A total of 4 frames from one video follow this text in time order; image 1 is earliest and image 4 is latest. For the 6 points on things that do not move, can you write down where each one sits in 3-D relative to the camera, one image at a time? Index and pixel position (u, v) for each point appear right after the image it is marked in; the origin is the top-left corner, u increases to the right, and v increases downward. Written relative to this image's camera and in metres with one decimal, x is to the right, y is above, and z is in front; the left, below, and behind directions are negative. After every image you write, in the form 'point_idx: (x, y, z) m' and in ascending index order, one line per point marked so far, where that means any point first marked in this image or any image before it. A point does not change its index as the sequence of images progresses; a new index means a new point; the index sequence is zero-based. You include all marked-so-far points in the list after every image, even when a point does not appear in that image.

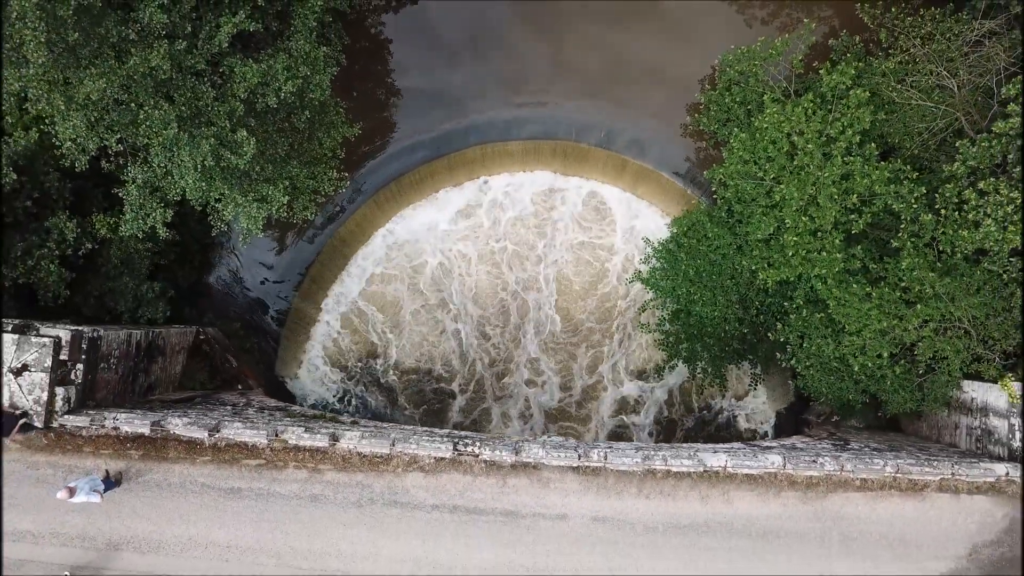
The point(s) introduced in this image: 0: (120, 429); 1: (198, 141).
0: (-8.6, -3.1, +11.7) m
1: (-7.1, +3.3, +12.1) m
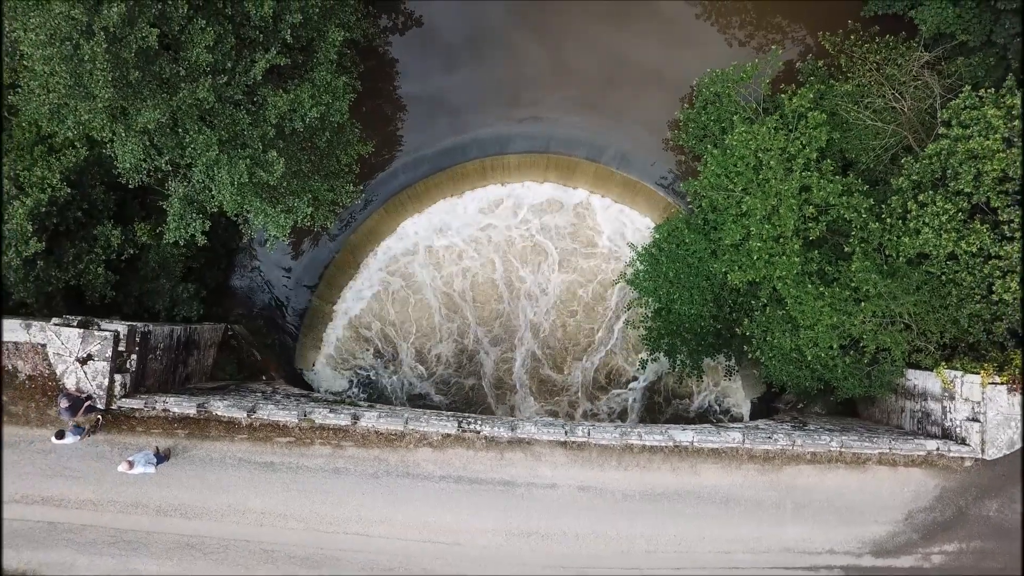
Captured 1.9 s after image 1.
0: (-8.7, -3.1, +13.5) m
1: (-7.2, +3.3, +13.9) m
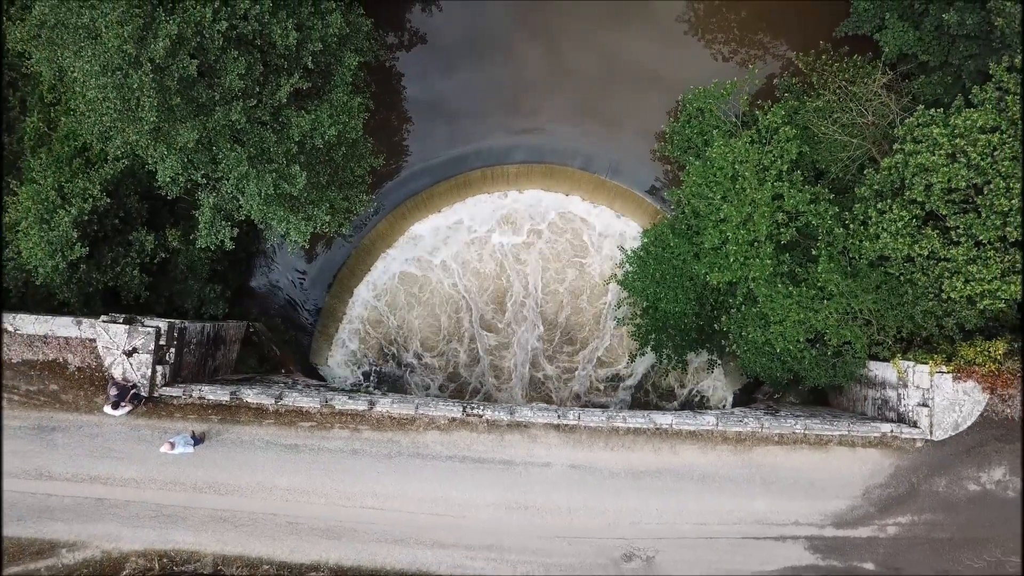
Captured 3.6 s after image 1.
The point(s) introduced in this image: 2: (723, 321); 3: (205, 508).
0: (-8.7, -3.1, +15.1) m
1: (-7.2, +3.3, +15.5) m
2: (+7.1, -1.1, +18.1) m
3: (-8.6, -6.2, +15.0) m
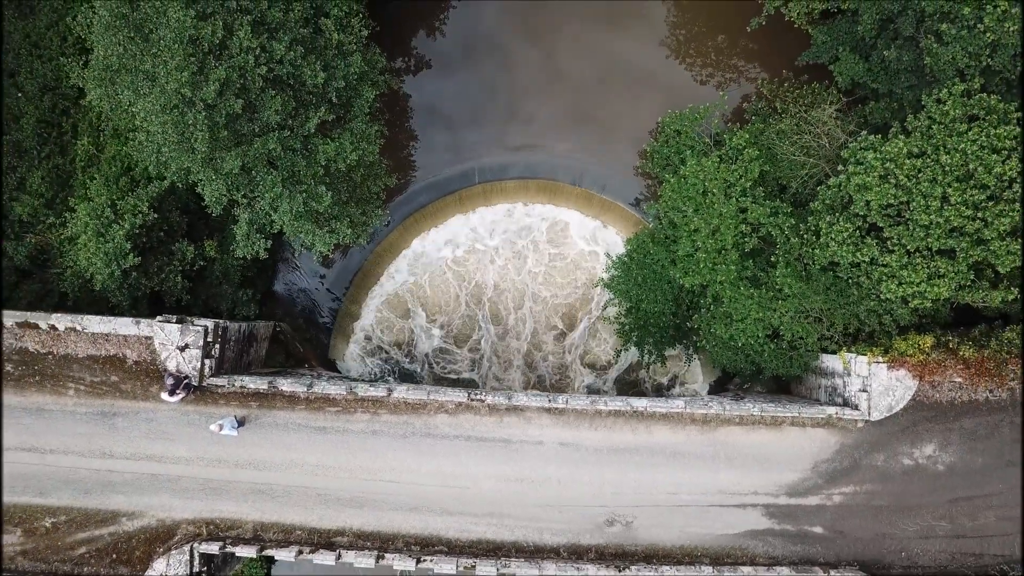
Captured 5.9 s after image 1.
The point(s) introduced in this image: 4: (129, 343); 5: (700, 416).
0: (-8.8, -3.3, +17.5) m
1: (-7.3, +3.1, +17.9) m
2: (+7.1, -1.2, +20.5) m
3: (-8.7, -6.3, +17.4) m
4: (-12.5, -1.8, +17.5) m
5: (+6.2, -4.2, +17.6) m
